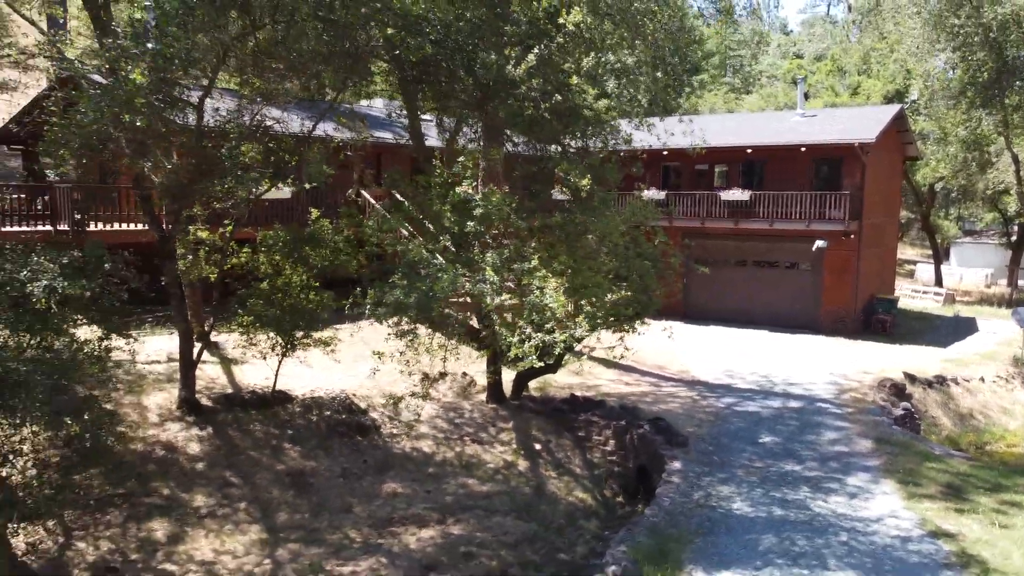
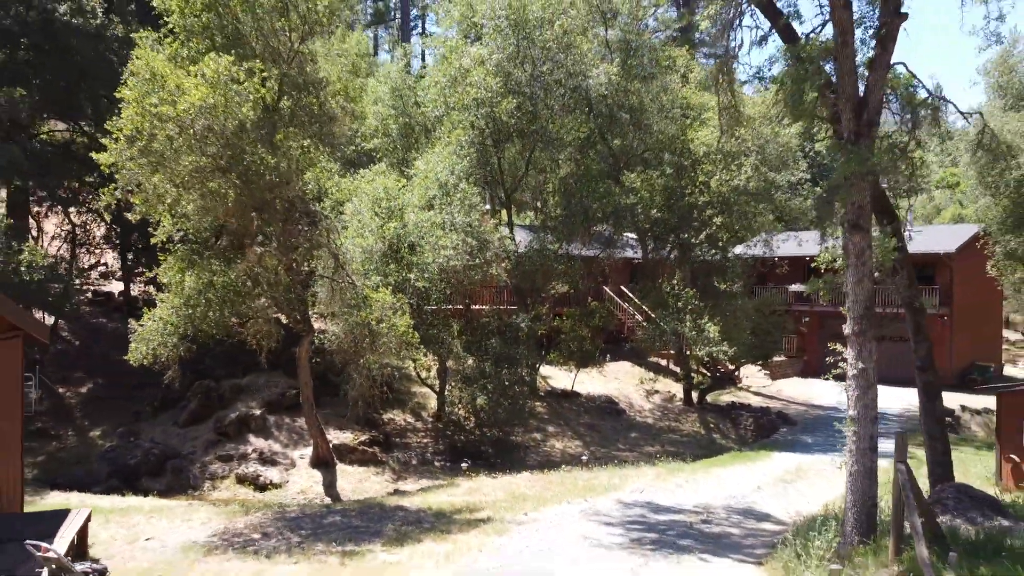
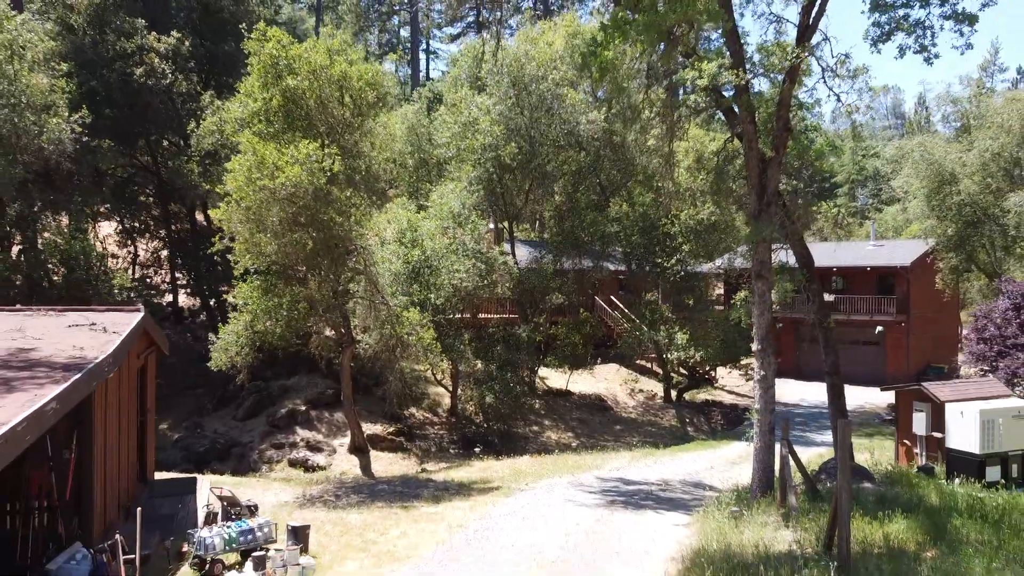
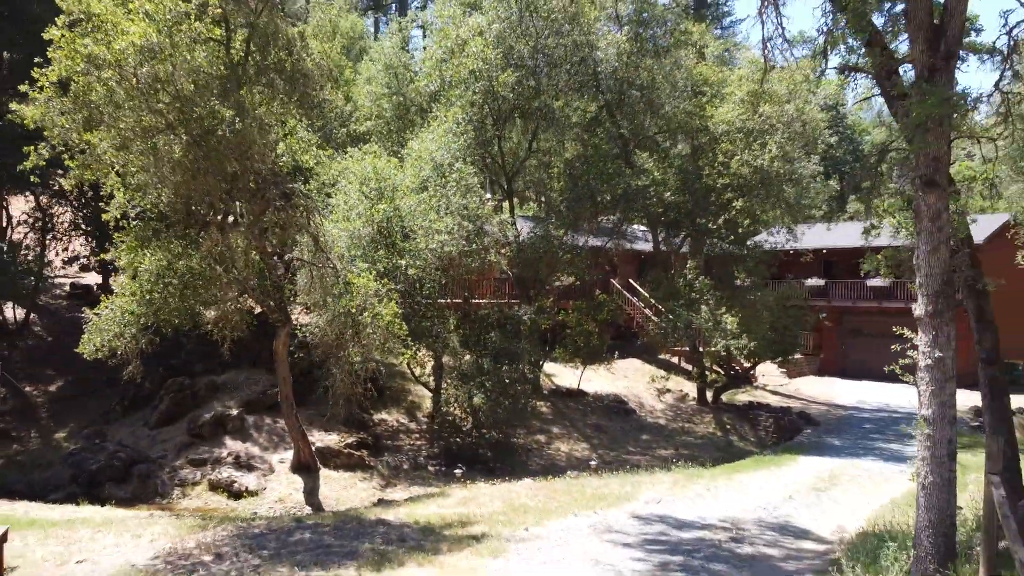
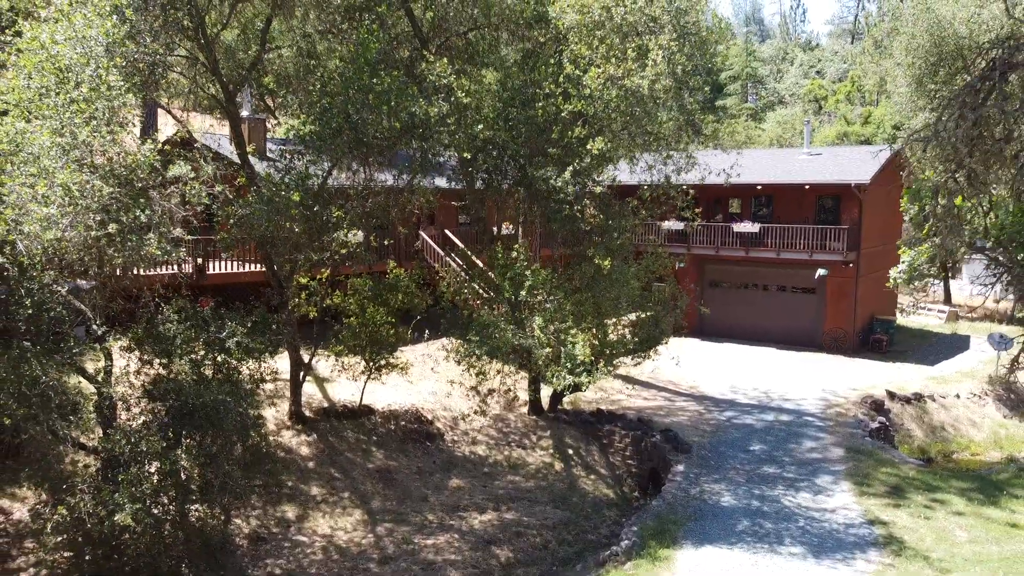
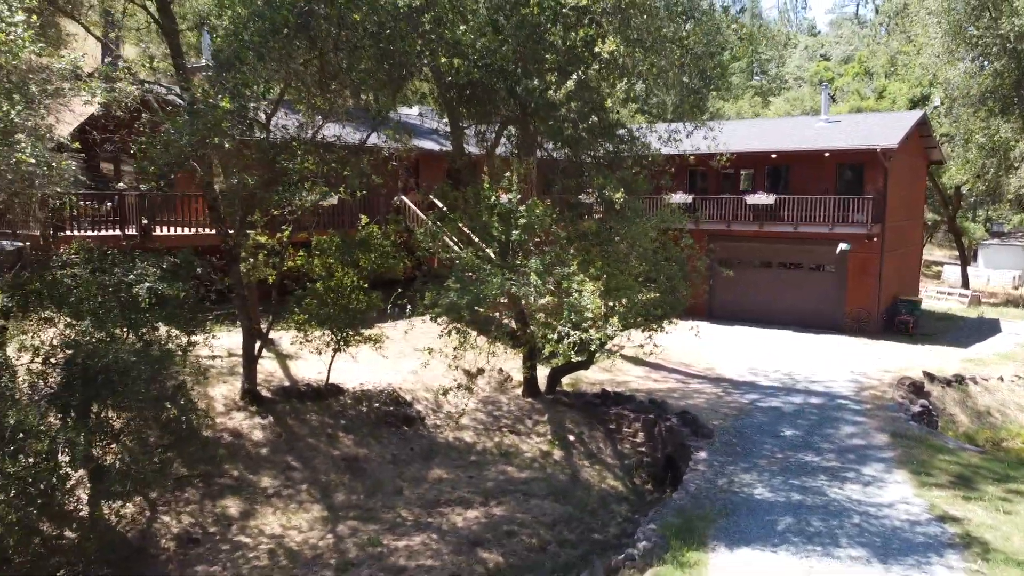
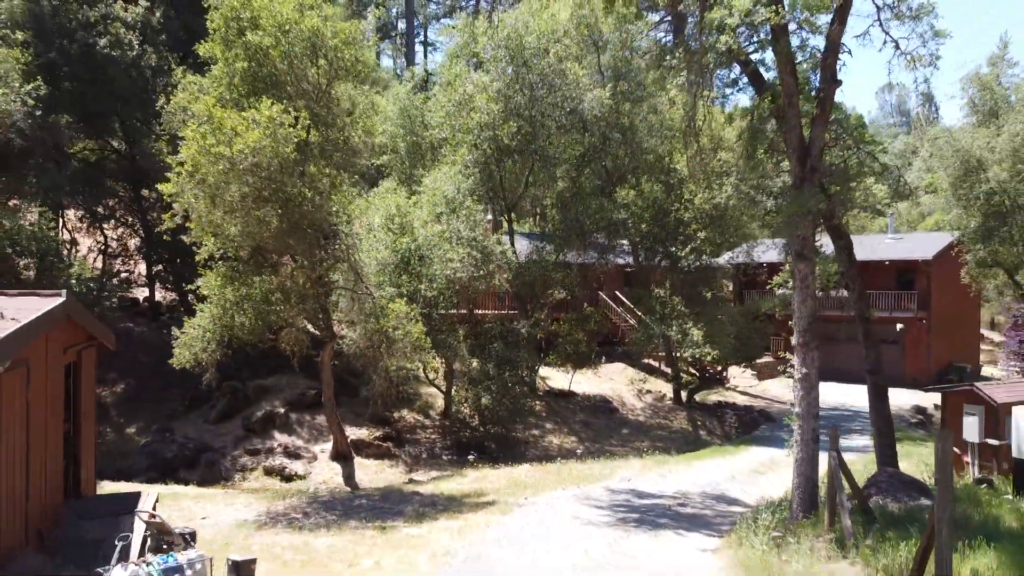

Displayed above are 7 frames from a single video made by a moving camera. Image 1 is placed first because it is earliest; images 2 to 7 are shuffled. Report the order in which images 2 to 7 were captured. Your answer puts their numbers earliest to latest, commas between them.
6, 5, 4, 2, 7, 3
